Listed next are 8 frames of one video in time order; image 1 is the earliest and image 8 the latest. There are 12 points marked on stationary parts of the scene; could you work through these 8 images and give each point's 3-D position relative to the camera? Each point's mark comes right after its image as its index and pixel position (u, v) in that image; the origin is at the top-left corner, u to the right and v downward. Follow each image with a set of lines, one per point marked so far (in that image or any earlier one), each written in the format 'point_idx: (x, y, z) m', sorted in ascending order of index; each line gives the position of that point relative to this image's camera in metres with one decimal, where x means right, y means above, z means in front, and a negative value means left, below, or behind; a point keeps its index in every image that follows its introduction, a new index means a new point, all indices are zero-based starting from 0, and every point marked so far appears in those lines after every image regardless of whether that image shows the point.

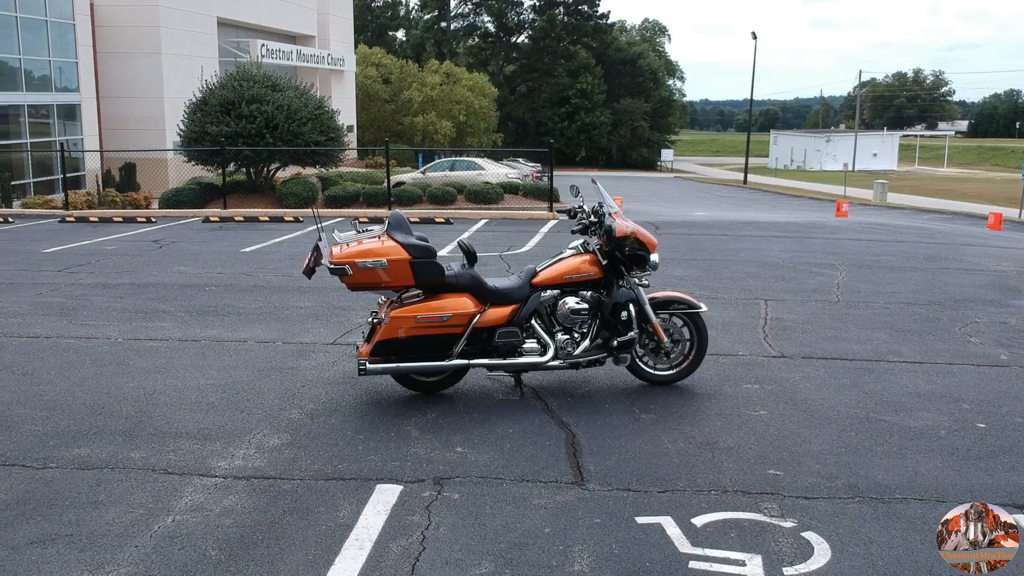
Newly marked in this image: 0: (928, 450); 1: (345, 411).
0: (+2.4, -0.9, +5.7) m
1: (-1.0, -0.8, +6.3) m
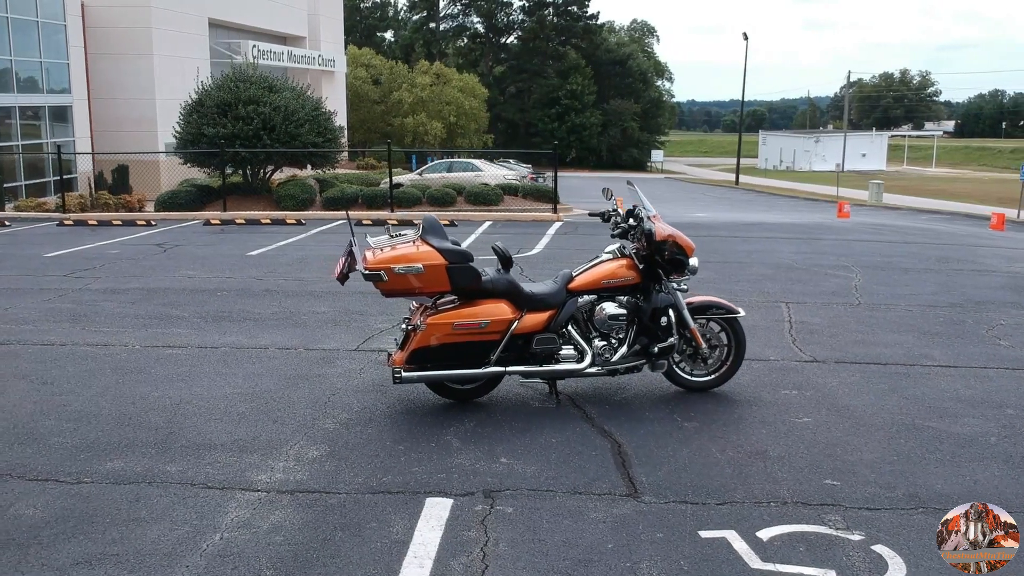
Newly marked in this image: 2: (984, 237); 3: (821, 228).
0: (+2.7, -1.0, +5.6) m
1: (-0.8, -0.8, +6.2) m
2: (+8.4, +0.9, +17.7) m
3: (+5.8, +1.1, +18.8) m
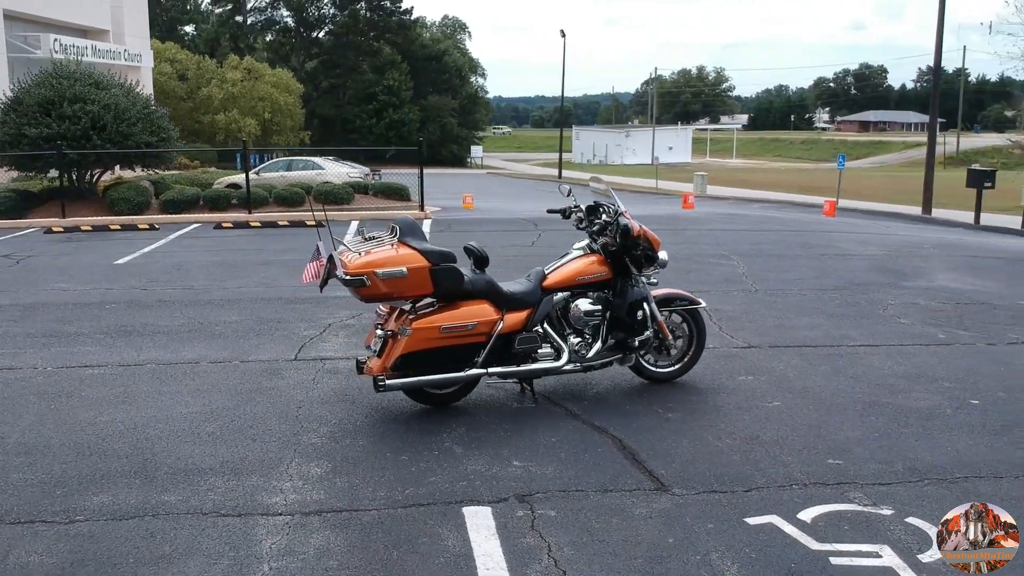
0: (+2.7, -0.9, +6.0) m
1: (-0.8, -0.9, +5.9) m
2: (+6.0, +1.2, +19.0) m
3: (+3.2, +1.4, +19.6) m
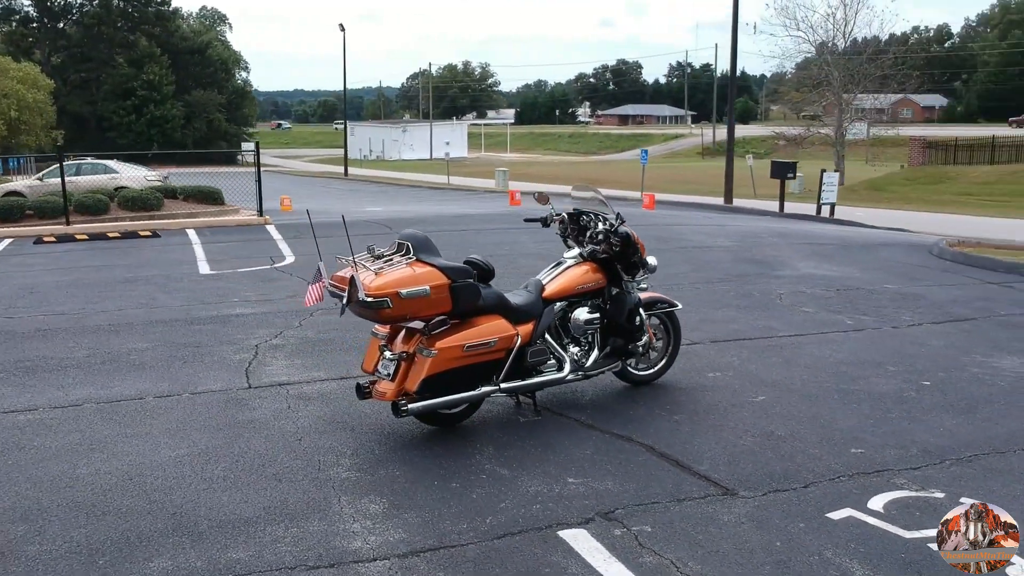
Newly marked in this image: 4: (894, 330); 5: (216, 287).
0: (+2.7, -0.8, +6.5) m
1: (-0.7, -1.0, +5.7) m
2: (+2.9, +1.4, +19.9) m
3: (+0.1, +1.4, +19.8) m
4: (+3.5, -0.4, +8.9) m
5: (-3.3, 0.0, +11.2) m
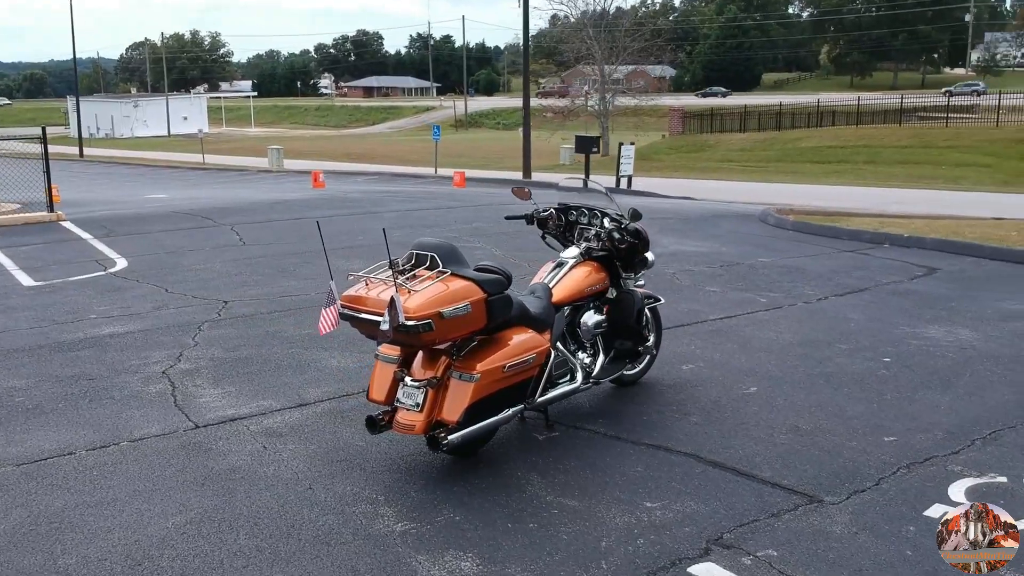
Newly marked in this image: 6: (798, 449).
0: (+2.7, -0.7, +6.7) m
1: (-0.3, -1.1, +5.0) m
2: (-0.7, +1.8, +19.6) m
3: (-3.4, +1.7, +18.8) m
4: (+2.8, -0.2, +9.2) m
5: (-4.4, -0.1, +9.6) m
6: (+1.6, -0.9, +5.6) m
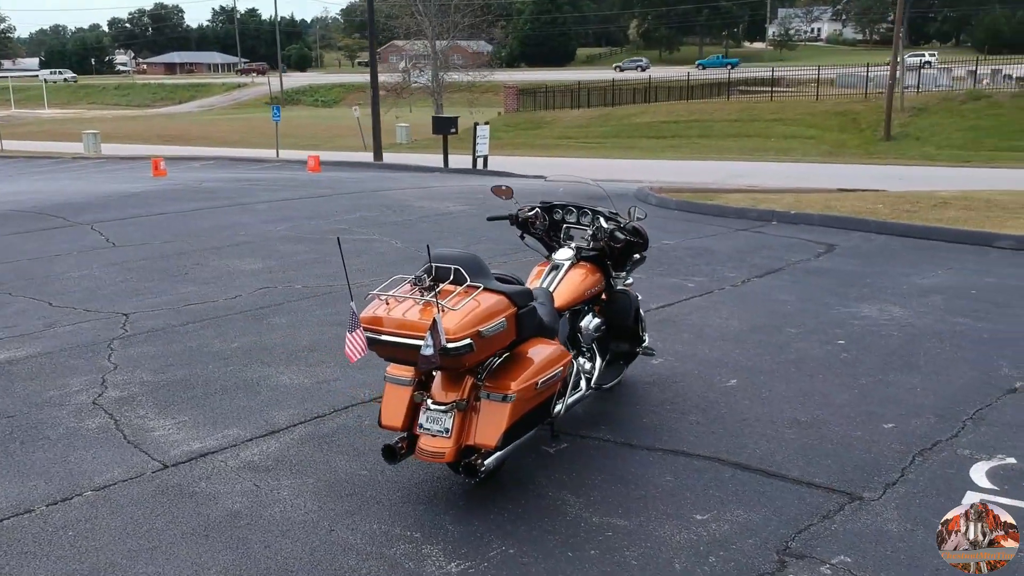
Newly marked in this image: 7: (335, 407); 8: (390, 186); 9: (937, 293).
0: (+2.5, -0.6, +6.9) m
1: (-0.1, -1.2, +4.7) m
2: (-3.3, +2.0, +18.8) m
3: (-5.7, +1.7, +17.6) m
4: (+2.1, 0.0, +9.3) m
5: (-4.9, -0.3, +8.4) m
6: (+1.7, -0.9, +5.6) m
7: (-1.1, -0.8, +6.4) m
8: (-2.2, +1.9, +18.3) m
9: (+3.9, 0.0, +9.0) m
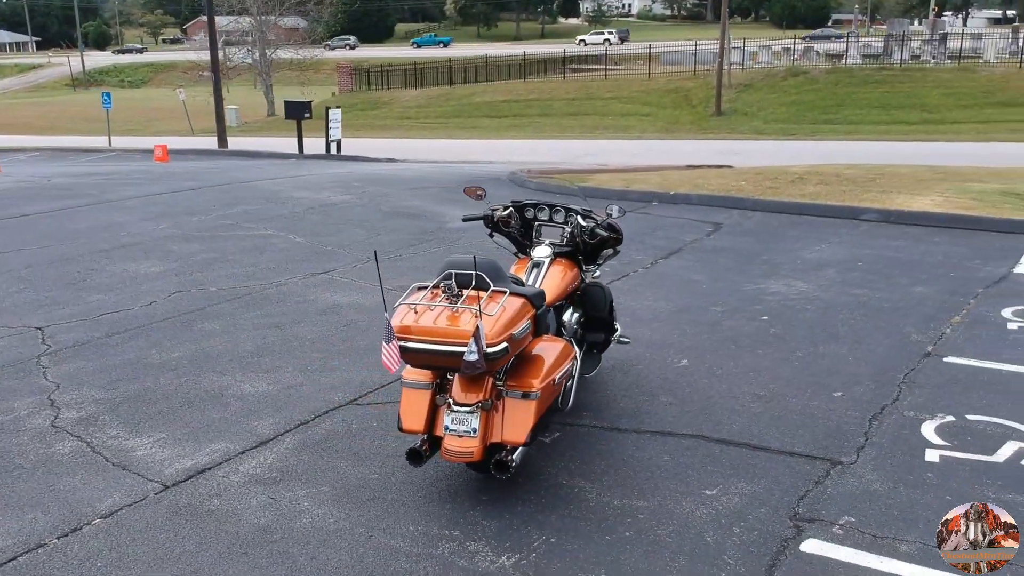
0: (+2.2, -0.4, +7.5) m
1: (+0.1, -1.2, +4.9) m
2: (-5.7, +2.1, +18.2) m
3: (-7.9, +1.7, +16.5) m
4: (+1.4, +0.2, +9.8) m
5: (-5.4, -0.5, +7.8) m
6: (+1.6, -0.8, +6.2) m
7: (-1.3, -0.8, +6.4) m
8: (-4.6, +2.0, +17.8) m
9: (+3.1, +0.2, +9.9) m
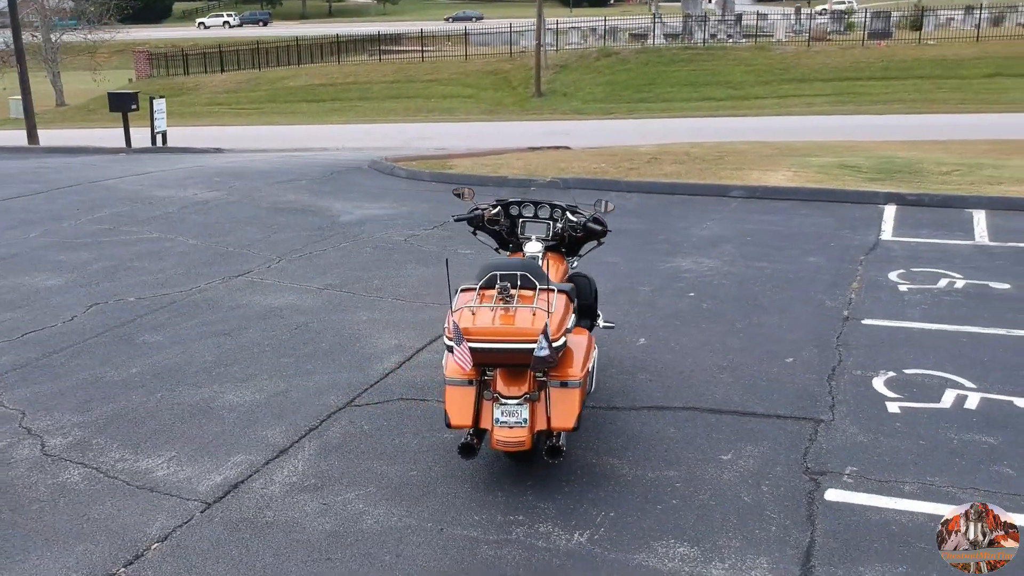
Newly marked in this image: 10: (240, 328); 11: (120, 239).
0: (+1.9, -0.2, +8.3) m
1: (+0.3, -1.2, +5.3) m
2: (-8.2, +2.0, +17.1) m
3: (-10.0, +1.4, +15.0) m
4: (+0.6, +0.3, +10.4) m
5: (-5.6, -0.8, +7.0) m
6: (+1.6, -0.7, +6.9) m
7: (-1.2, -0.8, +6.5) m
8: (-7.0, +1.9, +17.0) m
9: (+2.3, +0.5, +10.7) m
10: (-2.3, -0.3, +8.4) m
11: (-4.6, +0.6, +11.7) m
